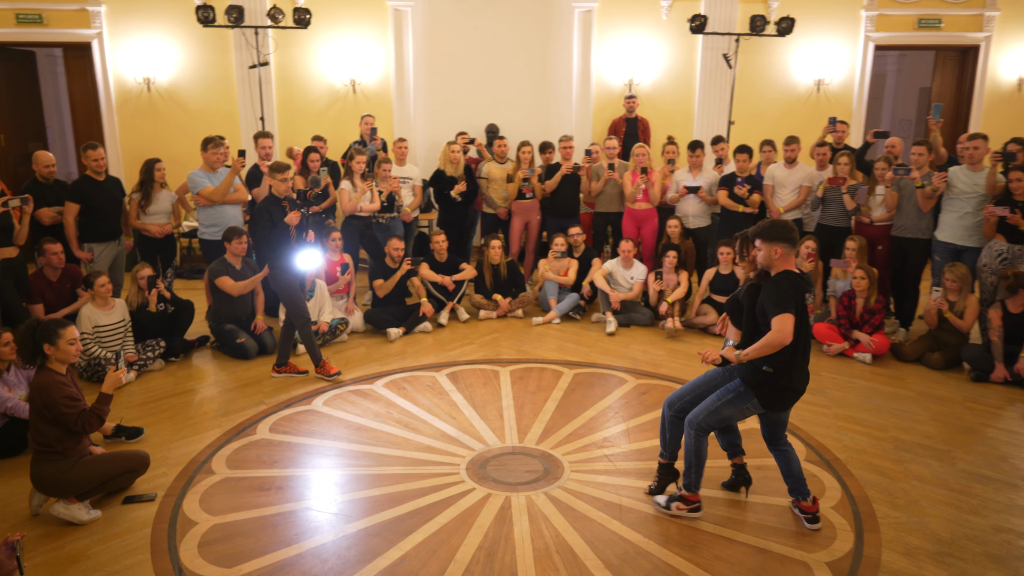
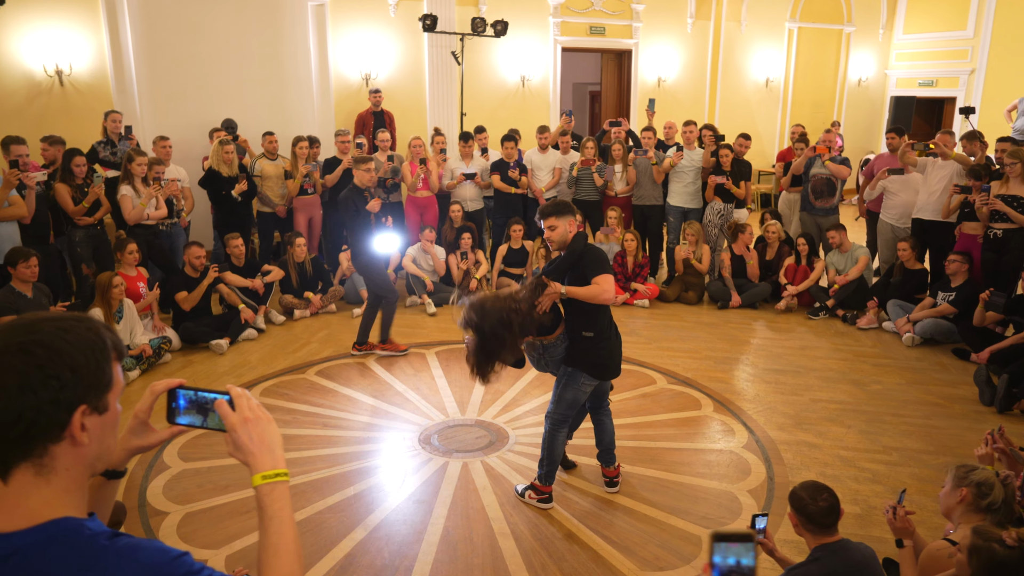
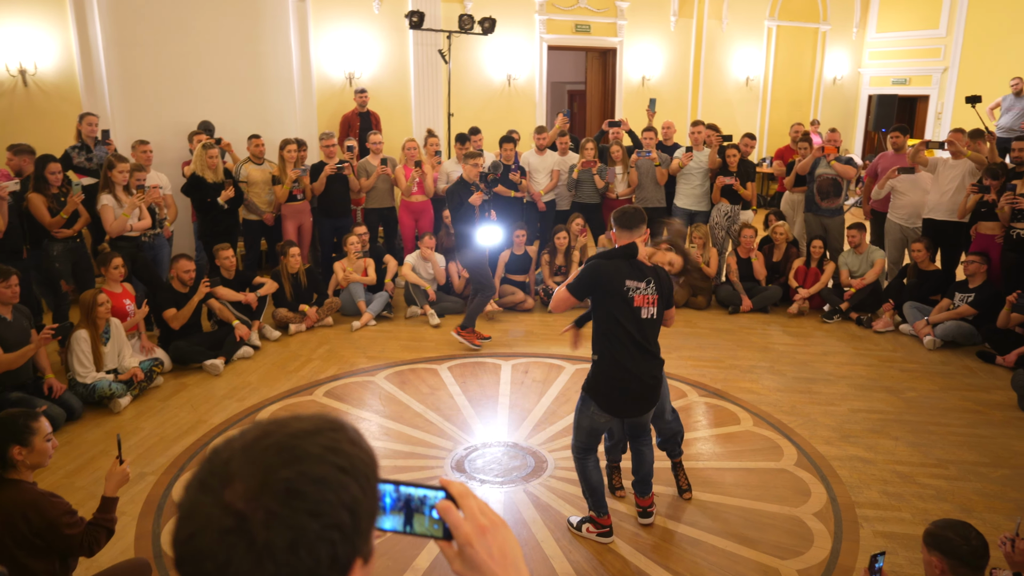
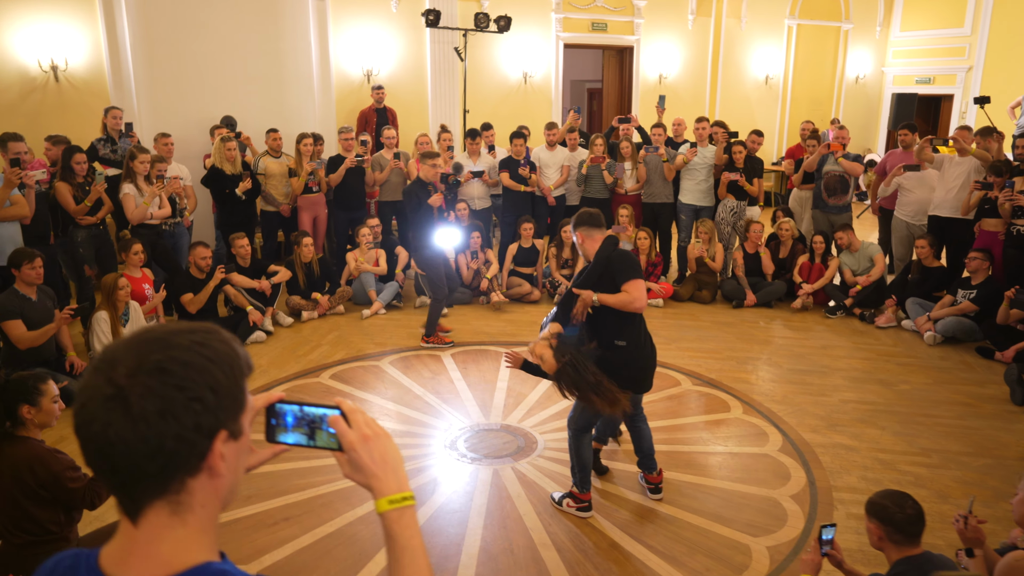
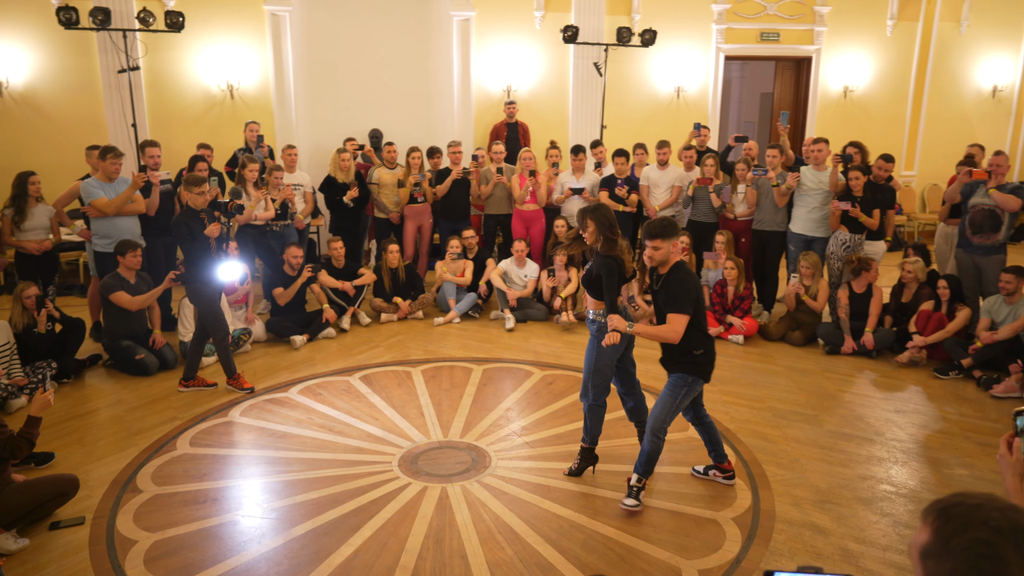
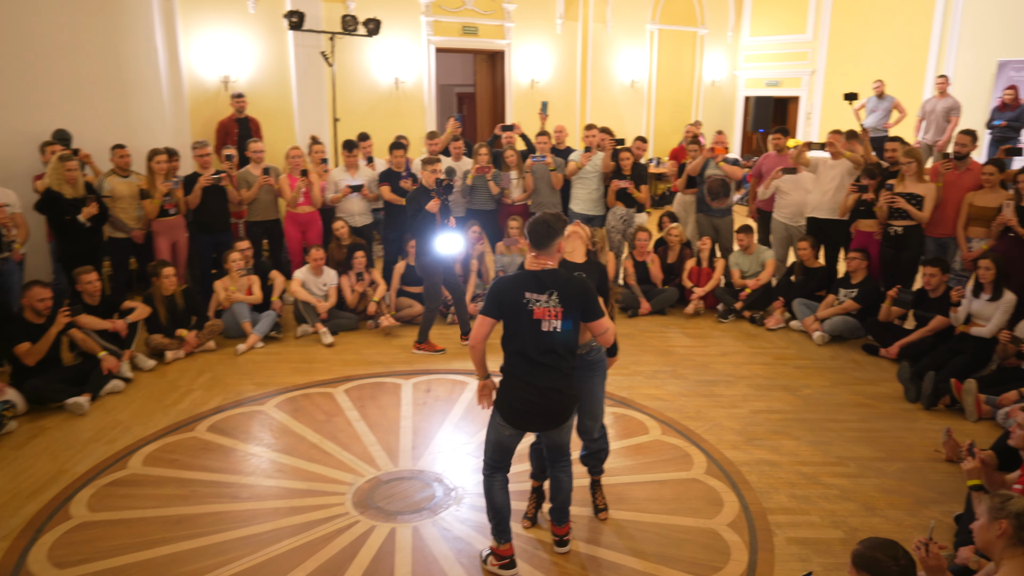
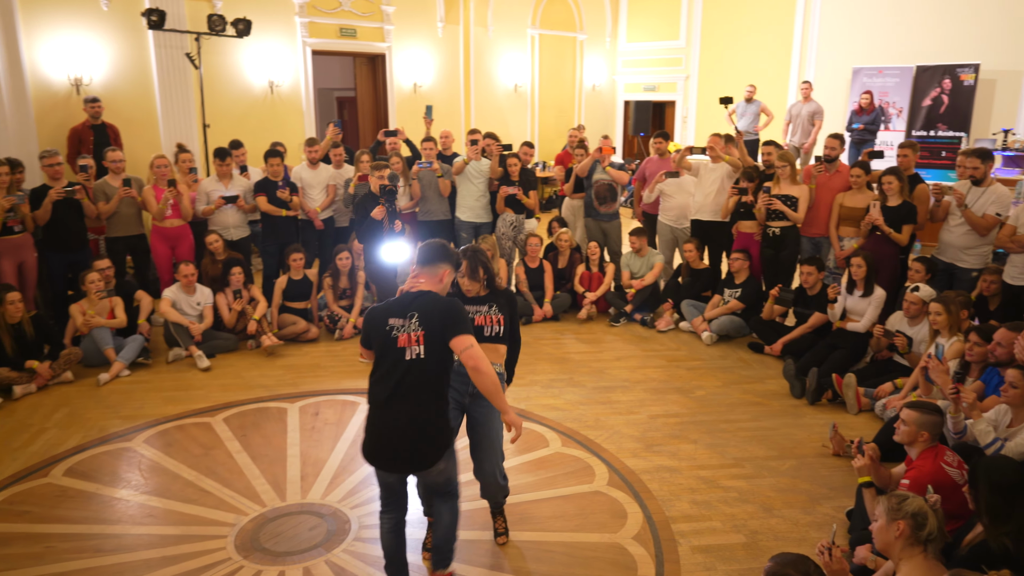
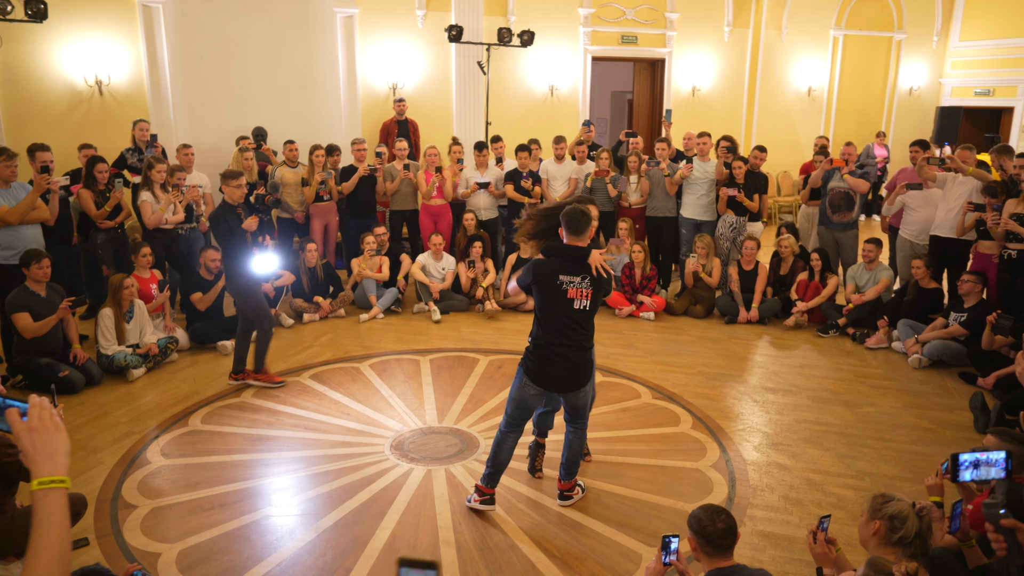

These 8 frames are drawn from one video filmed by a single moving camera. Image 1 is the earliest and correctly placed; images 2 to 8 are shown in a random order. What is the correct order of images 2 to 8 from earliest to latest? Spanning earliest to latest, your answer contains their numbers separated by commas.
5, 8, 2, 4, 3, 6, 7
